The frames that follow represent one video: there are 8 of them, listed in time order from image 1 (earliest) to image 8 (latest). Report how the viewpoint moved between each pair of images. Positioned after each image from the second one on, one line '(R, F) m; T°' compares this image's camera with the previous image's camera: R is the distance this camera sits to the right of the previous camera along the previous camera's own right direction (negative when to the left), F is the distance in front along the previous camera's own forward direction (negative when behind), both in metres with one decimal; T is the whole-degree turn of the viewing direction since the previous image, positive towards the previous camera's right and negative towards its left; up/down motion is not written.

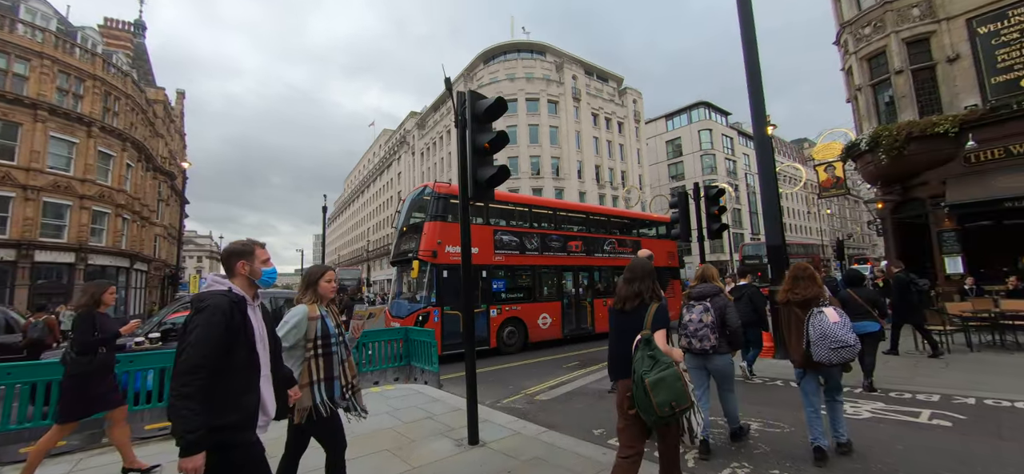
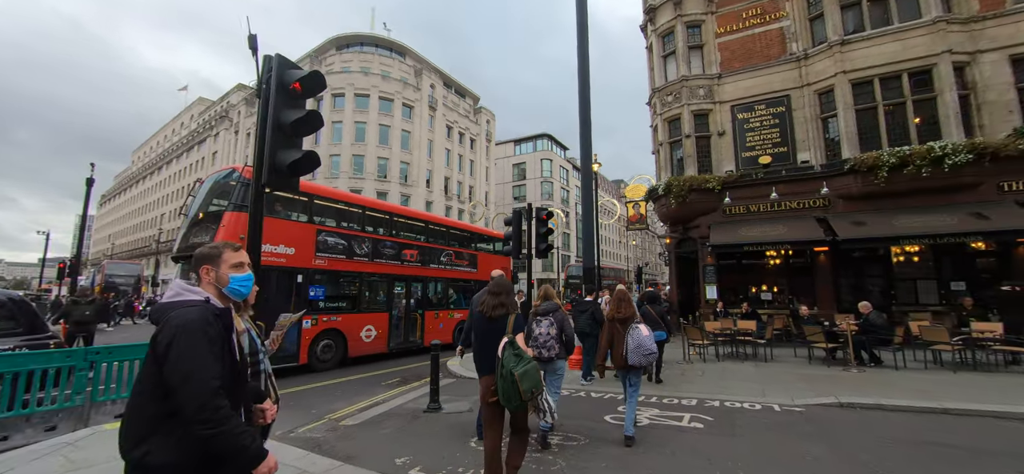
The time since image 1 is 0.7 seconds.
(+0.5, +0.5) m; +21°
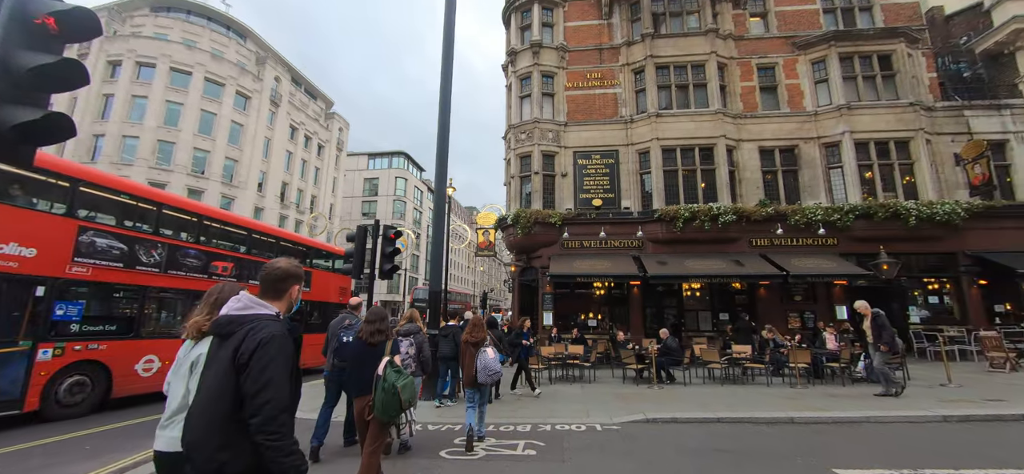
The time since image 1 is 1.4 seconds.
(+0.1, +0.3) m; +20°
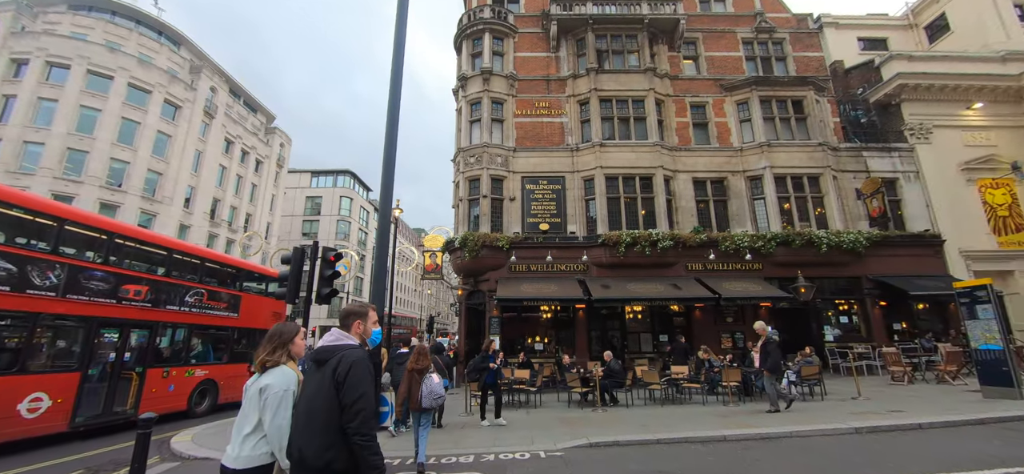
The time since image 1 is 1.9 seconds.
(+0.1, 0.0) m; +7°
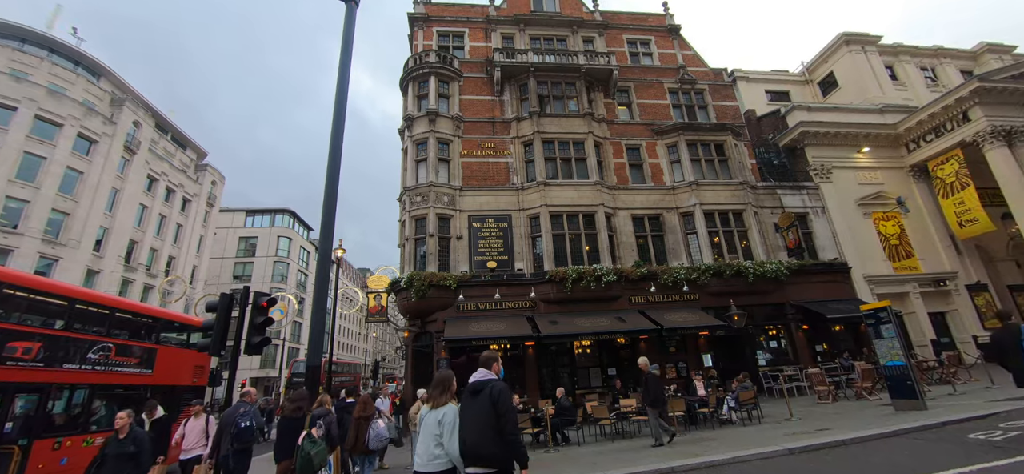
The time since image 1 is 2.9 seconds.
(+0.1, -0.1) m; +7°
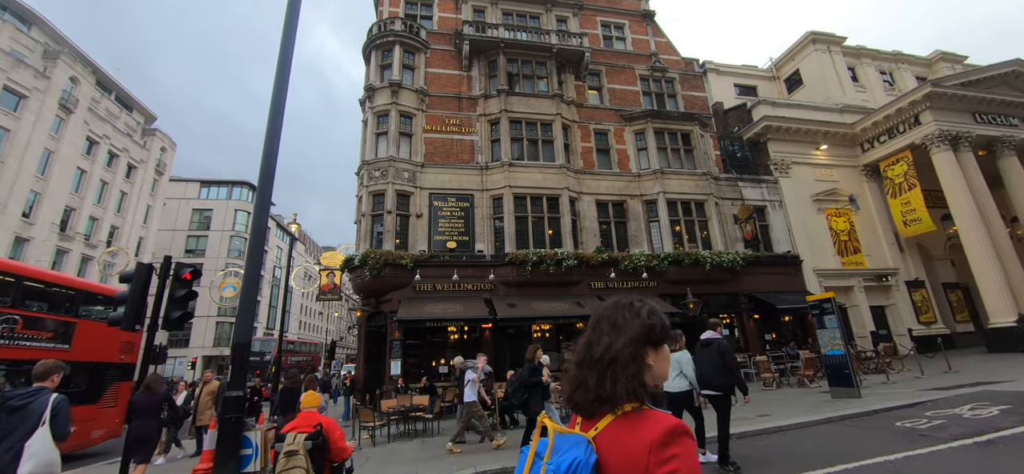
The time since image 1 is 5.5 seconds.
(+0.5, +0.4) m; +4°
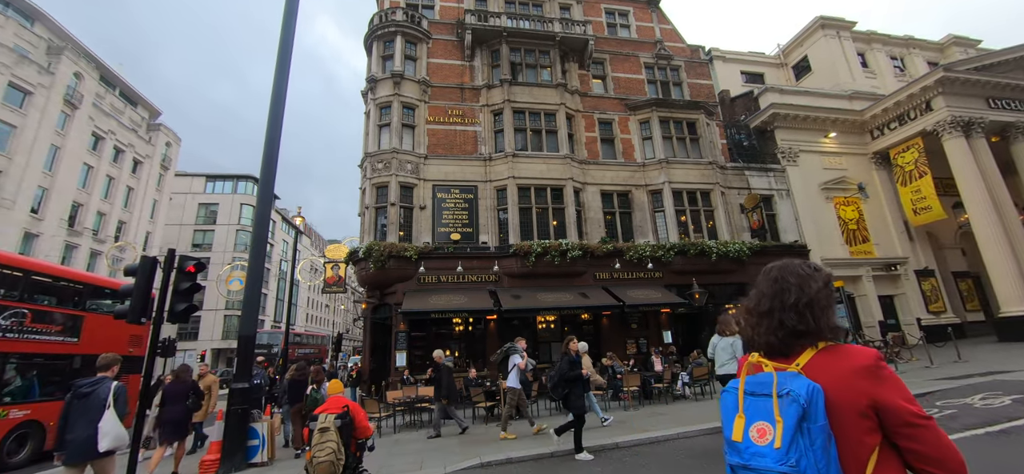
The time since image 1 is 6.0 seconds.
(0.0, +0.1) m; -1°
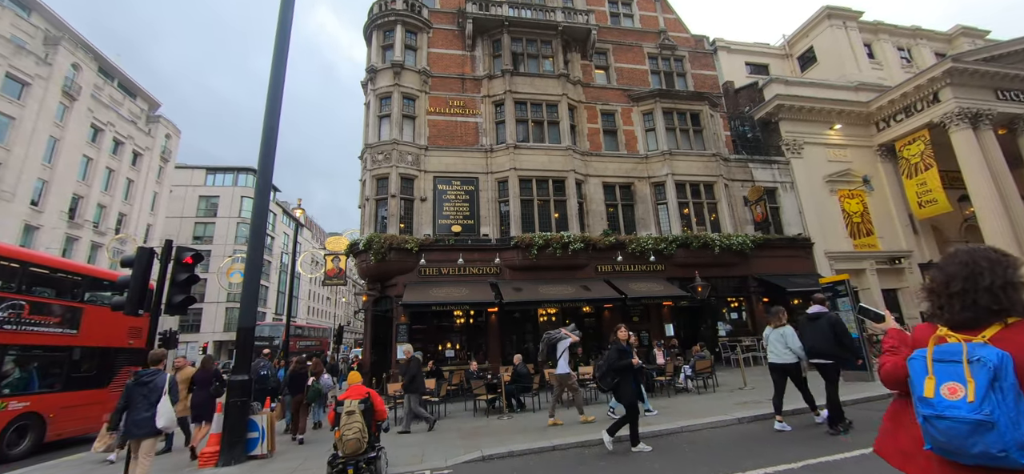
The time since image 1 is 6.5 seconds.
(0.0, +0.1) m; 0°
